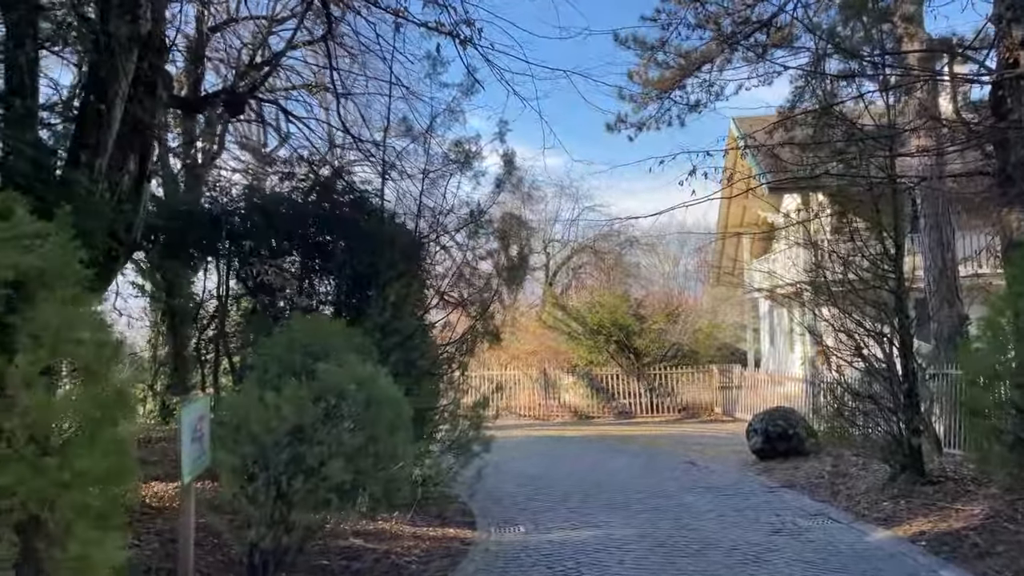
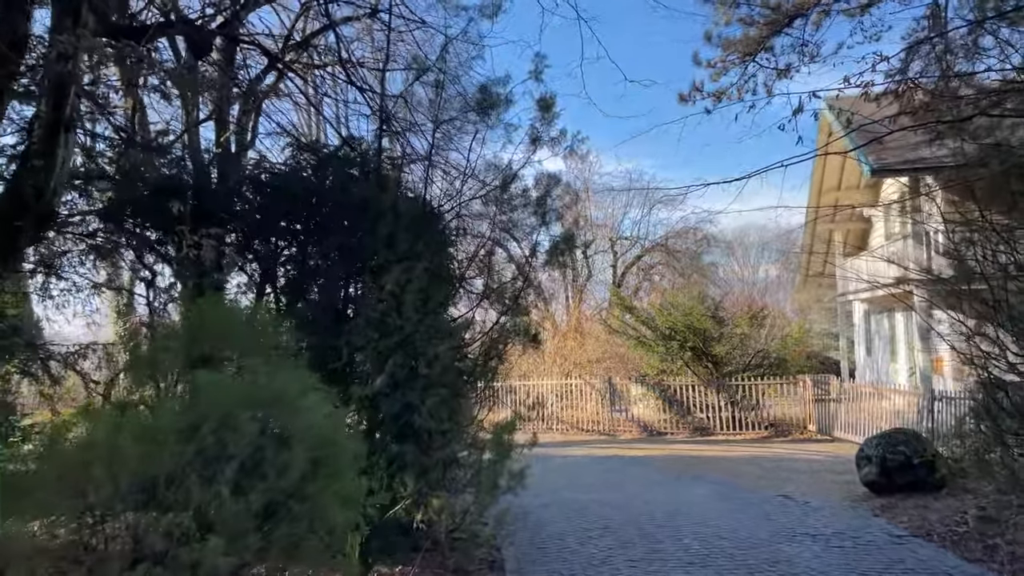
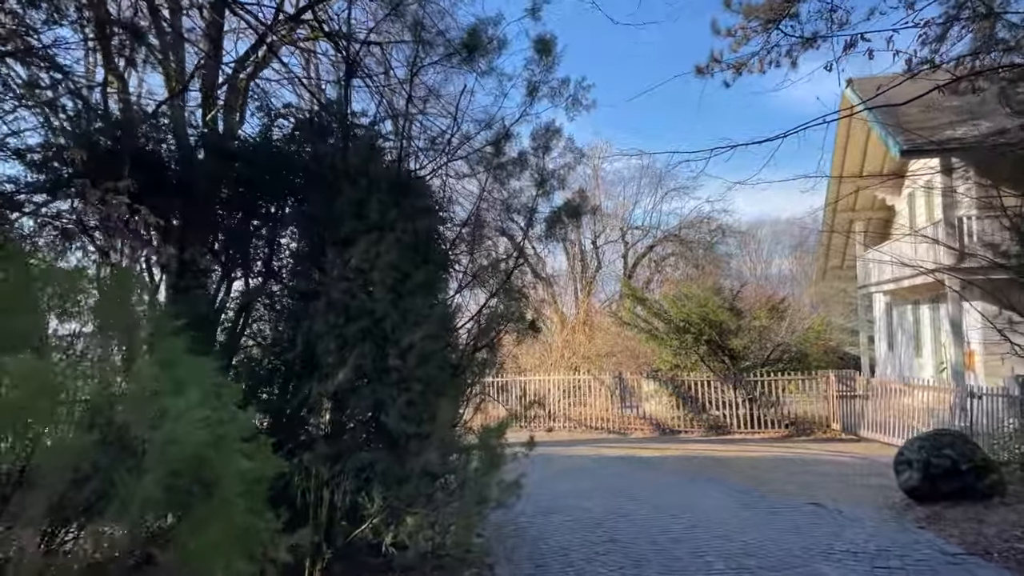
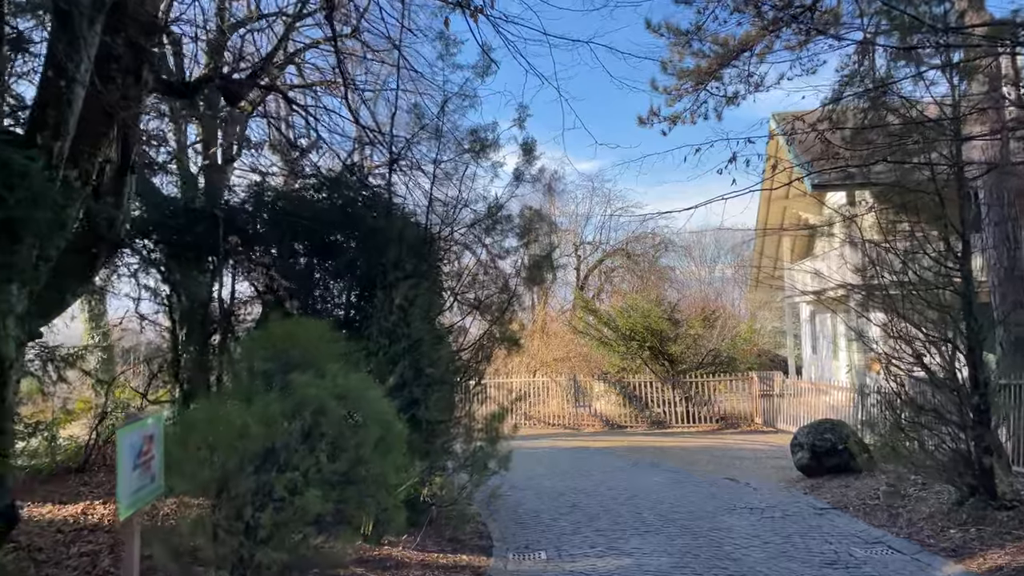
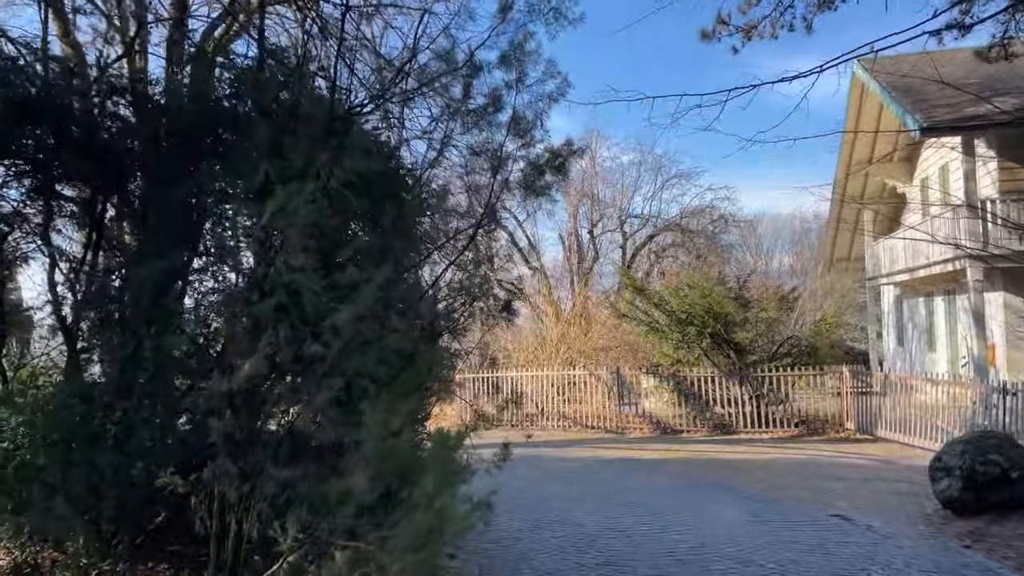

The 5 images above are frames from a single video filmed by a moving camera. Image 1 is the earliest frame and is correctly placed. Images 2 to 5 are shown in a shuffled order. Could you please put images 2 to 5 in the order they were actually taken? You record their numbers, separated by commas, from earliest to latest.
4, 2, 3, 5
